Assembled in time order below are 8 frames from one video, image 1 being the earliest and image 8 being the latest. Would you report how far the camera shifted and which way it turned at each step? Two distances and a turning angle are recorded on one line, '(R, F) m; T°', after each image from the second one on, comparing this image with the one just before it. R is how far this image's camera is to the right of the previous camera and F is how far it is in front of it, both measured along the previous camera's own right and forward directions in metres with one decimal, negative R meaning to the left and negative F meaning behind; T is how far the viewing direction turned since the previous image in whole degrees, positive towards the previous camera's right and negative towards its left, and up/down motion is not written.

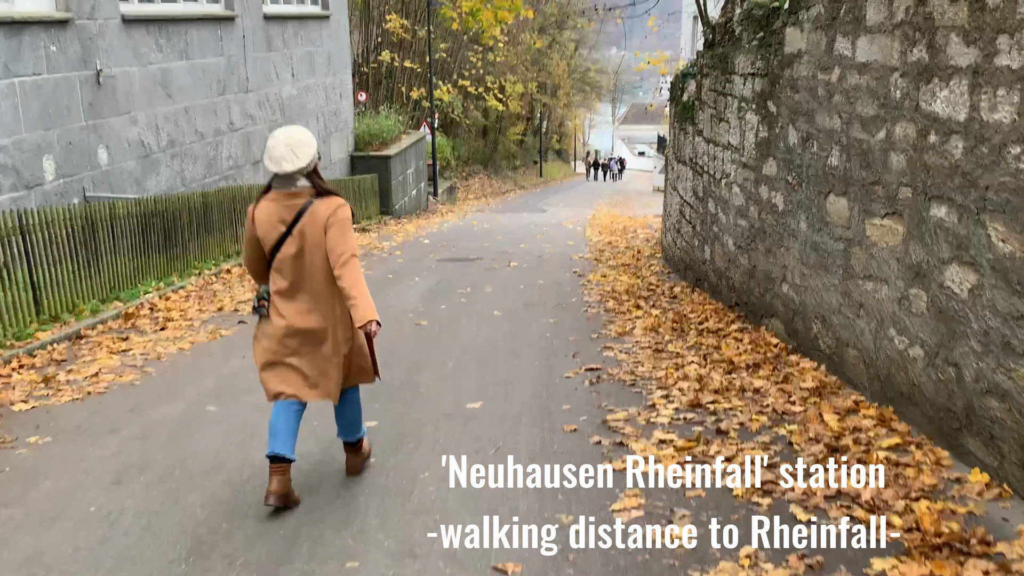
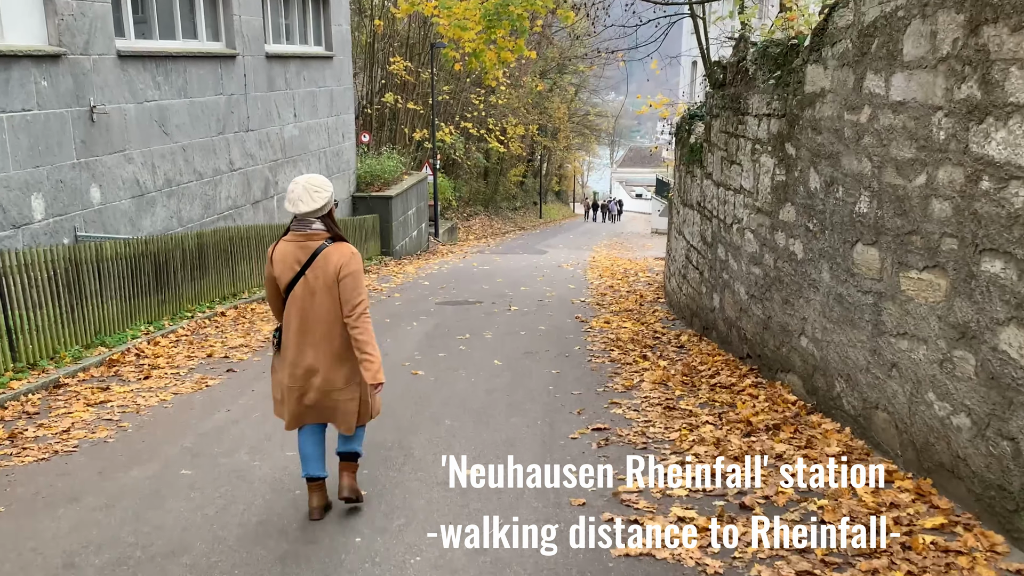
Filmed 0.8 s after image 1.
(0.0, +0.4) m; 0°
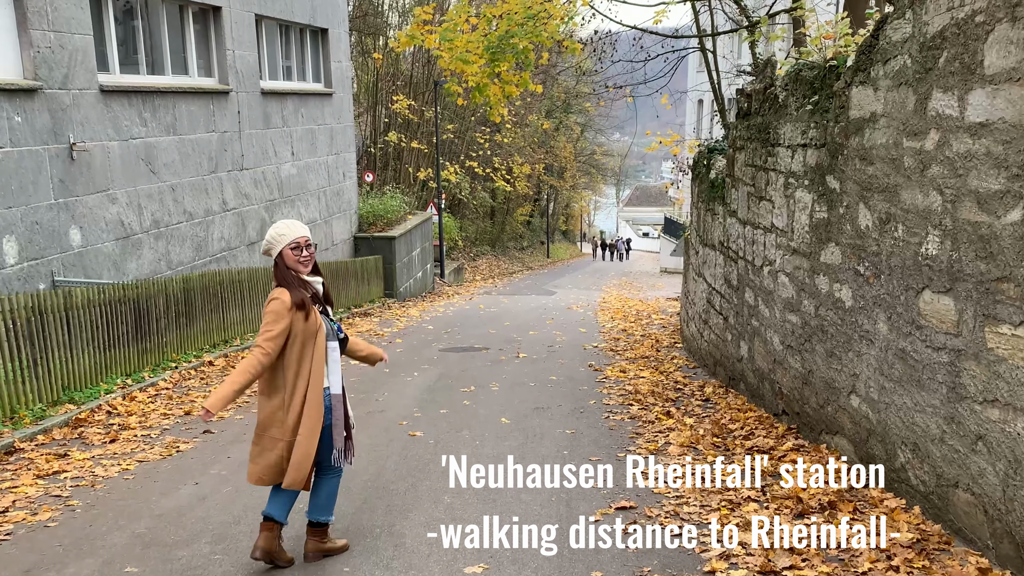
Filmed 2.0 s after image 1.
(0.0, +0.7) m; 0°
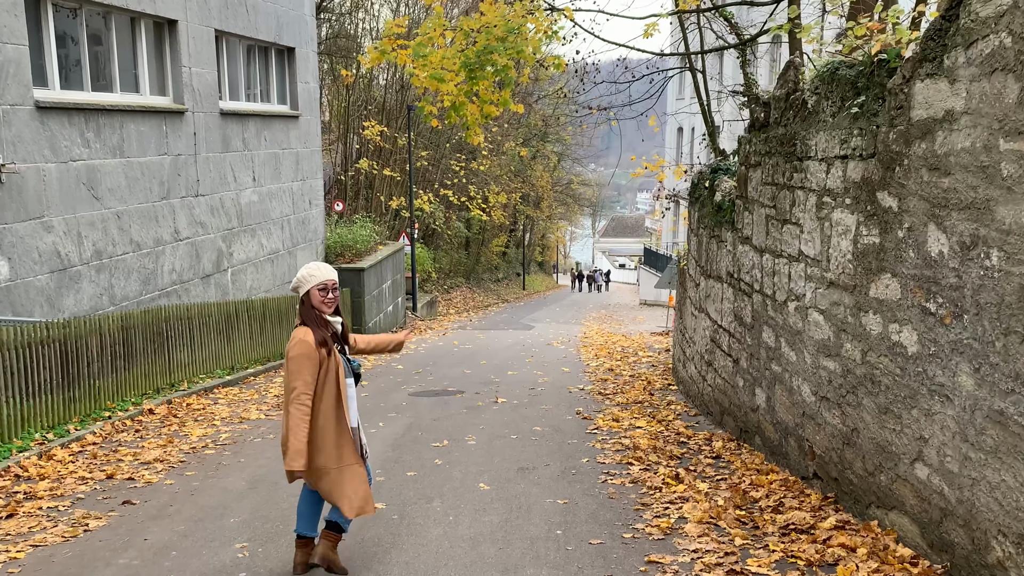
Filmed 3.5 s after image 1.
(0.0, +1.1) m; +1°
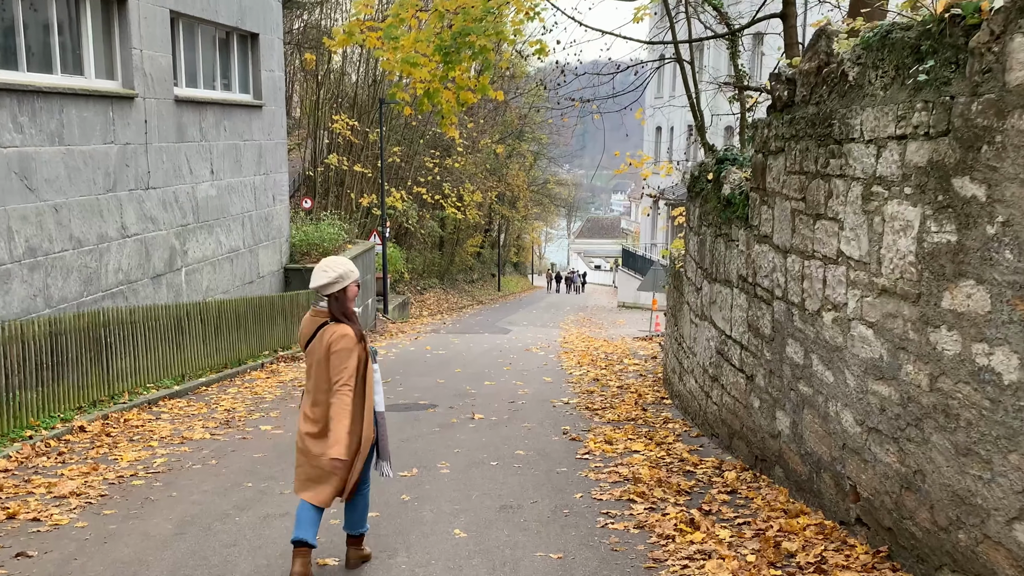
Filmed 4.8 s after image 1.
(0.0, +1.0) m; +1°
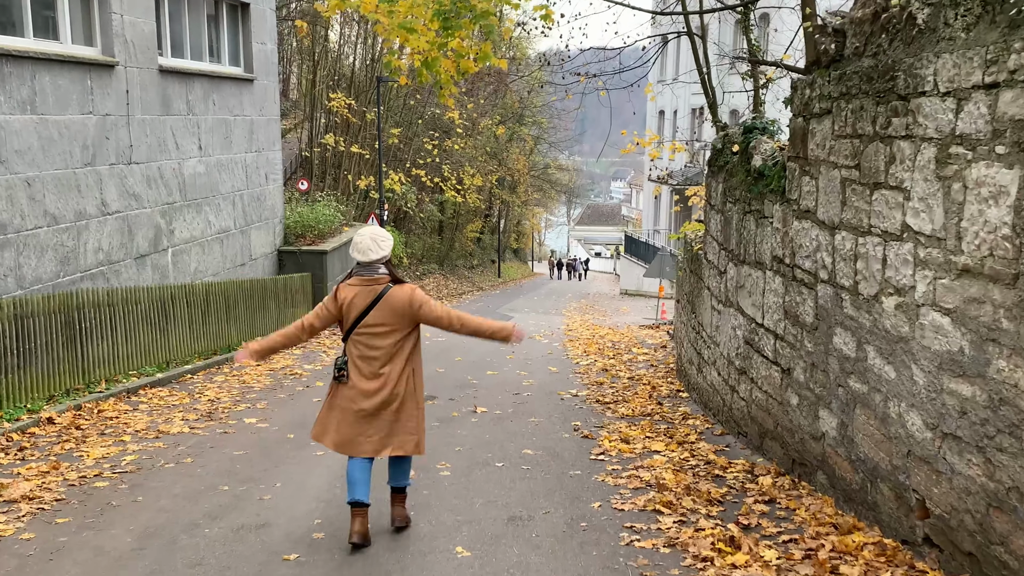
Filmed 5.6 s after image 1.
(0.0, +0.7) m; 0°
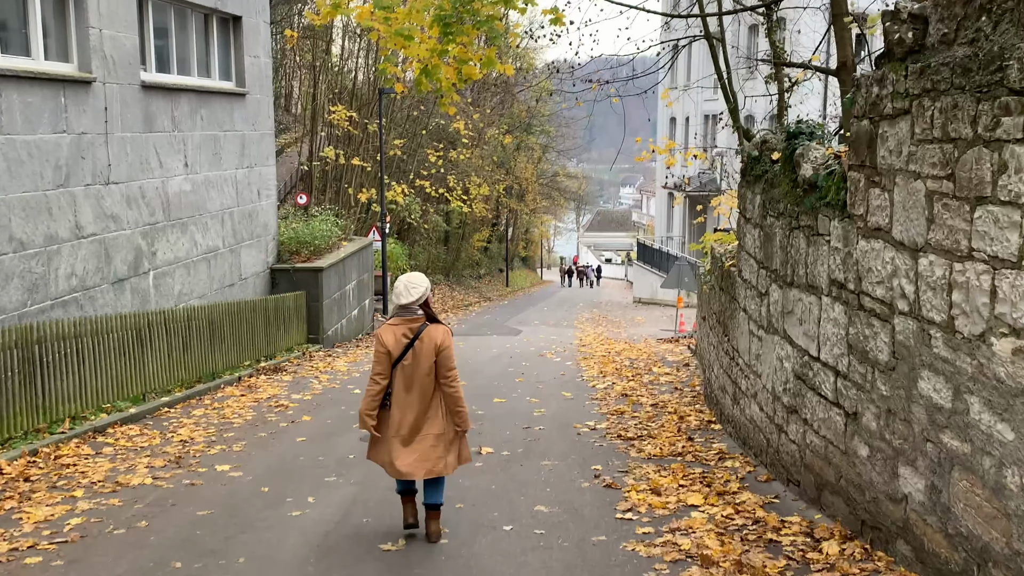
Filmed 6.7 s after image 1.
(0.0, +0.9) m; 0°
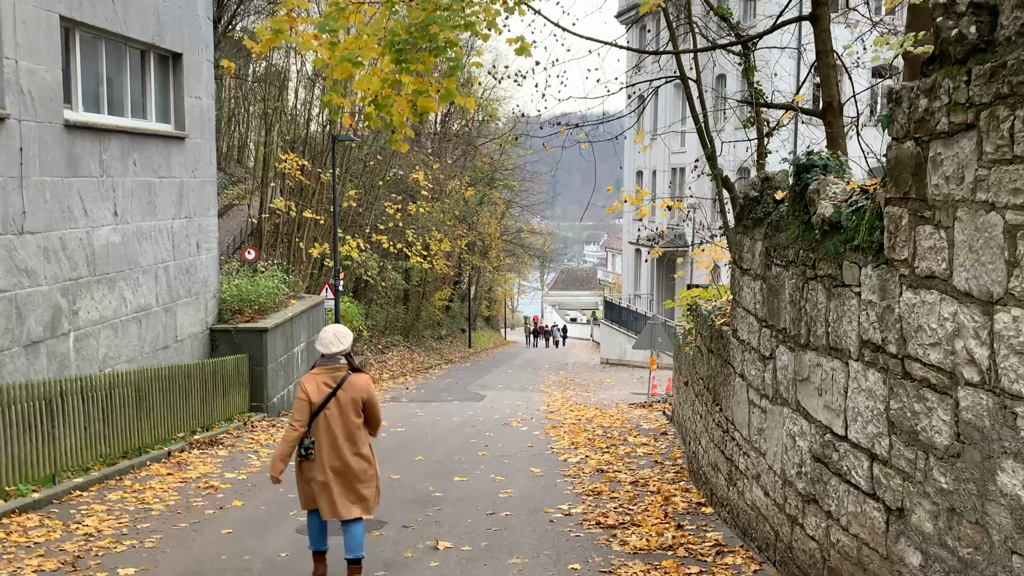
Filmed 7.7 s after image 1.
(0.0, +1.0) m; +2°
